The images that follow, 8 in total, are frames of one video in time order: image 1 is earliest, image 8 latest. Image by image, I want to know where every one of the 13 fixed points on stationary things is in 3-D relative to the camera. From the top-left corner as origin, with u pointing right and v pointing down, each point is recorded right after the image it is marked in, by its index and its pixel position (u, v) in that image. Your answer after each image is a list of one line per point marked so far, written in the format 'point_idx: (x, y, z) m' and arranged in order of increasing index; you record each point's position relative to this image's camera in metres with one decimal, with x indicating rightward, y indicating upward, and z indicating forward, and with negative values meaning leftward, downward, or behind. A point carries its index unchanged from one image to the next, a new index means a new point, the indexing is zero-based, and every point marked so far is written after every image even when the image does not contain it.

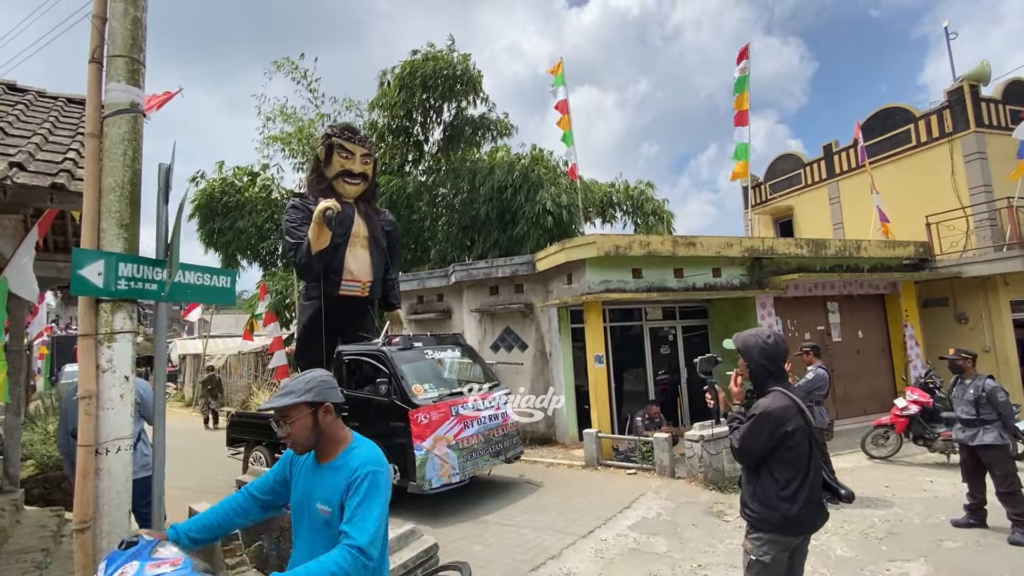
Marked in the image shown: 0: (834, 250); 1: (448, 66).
0: (+5.4, +0.7, +10.0) m
1: (-1.4, +5.2, +13.8) m
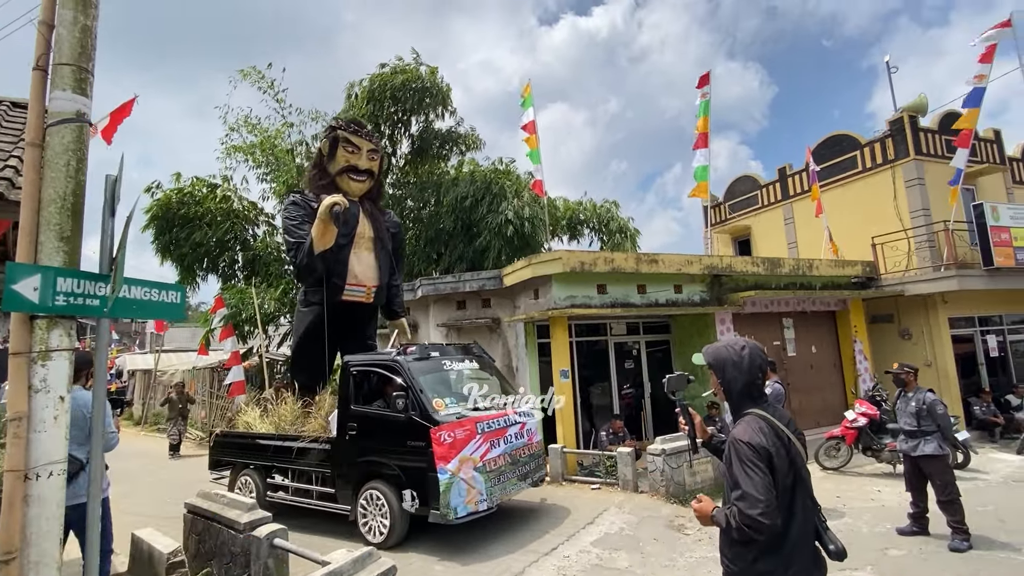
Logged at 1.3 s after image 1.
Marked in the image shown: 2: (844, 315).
0: (+4.9, +0.4, +10.5) m
1: (-2.2, +4.8, +13.9) m
2: (+6.4, -0.5, +11.5) m
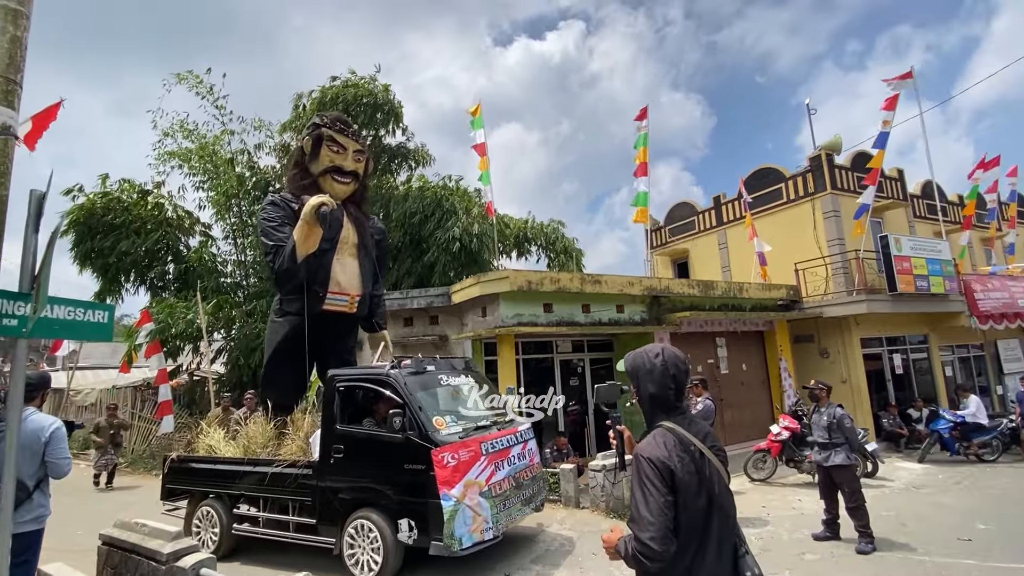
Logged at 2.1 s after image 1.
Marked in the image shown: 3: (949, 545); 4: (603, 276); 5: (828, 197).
0: (+3.9, 0.0, +11.2) m
1: (-3.4, +4.5, +14.1) m
2: (+5.4, -1.0, +12.3) m
3: (+4.1, -2.4, +5.6) m
4: (+1.5, +0.2, +9.6) m
5: (+6.7, +1.9, +12.5) m
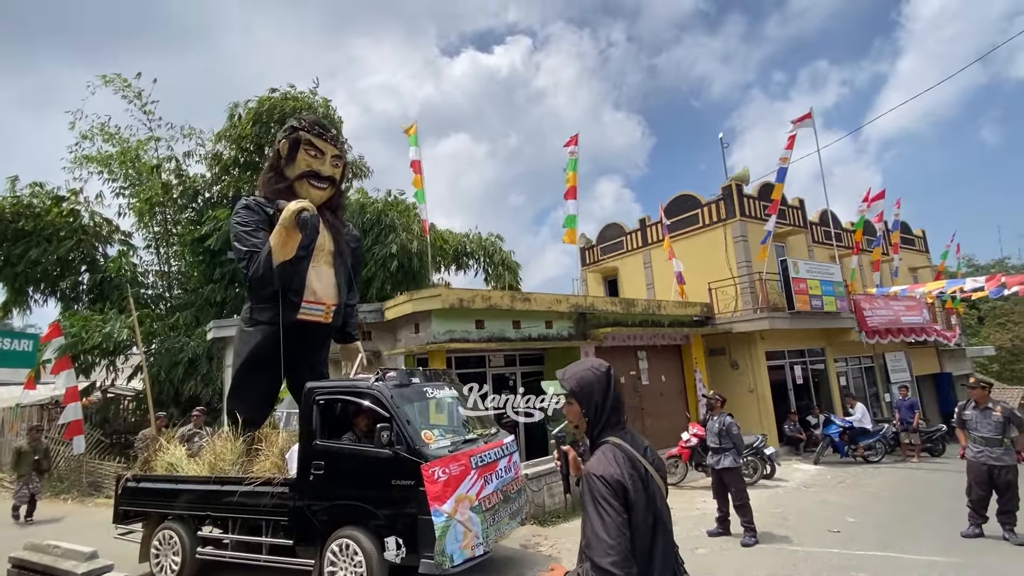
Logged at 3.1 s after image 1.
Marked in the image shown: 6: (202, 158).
0: (+2.6, -0.4, +12.1) m
1: (-4.9, +4.1, +14.3) m
2: (+3.9, -1.4, +13.4) m
3: (+3.4, -2.7, +6.5) m
4: (+0.3, -0.1, +10.3) m
5: (+5.2, +1.5, +13.8) m
6: (-7.9, +3.3, +15.3) m
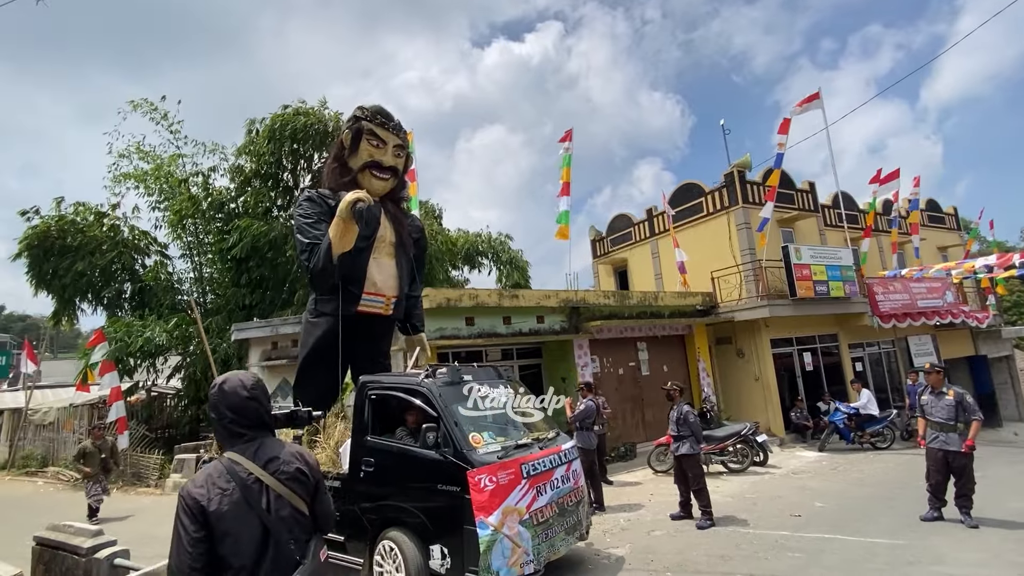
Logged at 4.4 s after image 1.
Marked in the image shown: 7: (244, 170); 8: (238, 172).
0: (+2.6, -0.2, +12.2) m
1: (-4.9, +4.1, +14.9) m
2: (+4.0, -1.1, +13.4) m
3: (+3.0, -2.6, +6.7) m
4: (+0.2, -0.1, +10.6) m
5: (+5.3, +1.8, +13.7) m
6: (-7.8, +3.2, +16.2) m
7: (-7.2, +3.1, +15.9) m
8: (-7.5, +3.1, +16.2) m
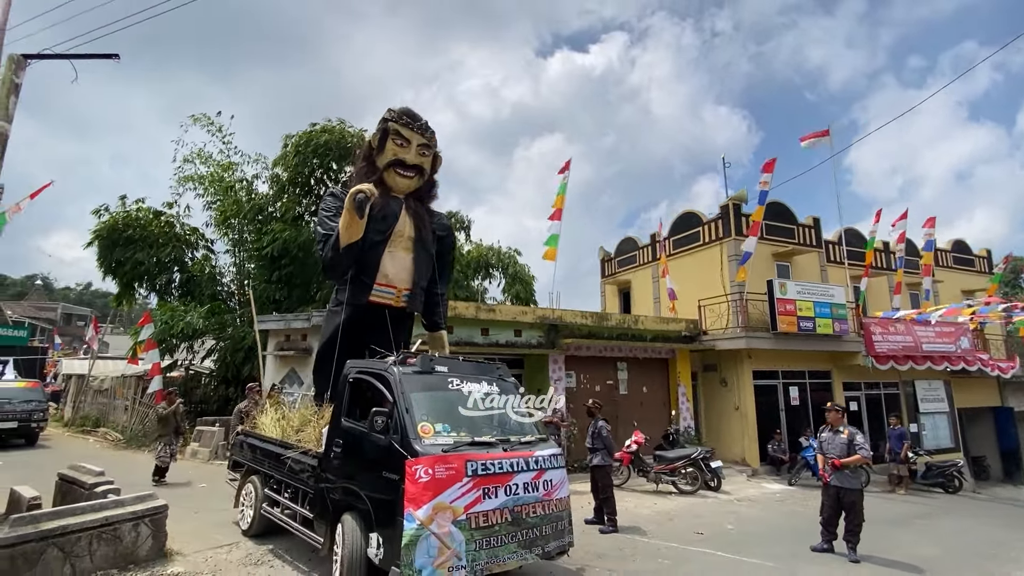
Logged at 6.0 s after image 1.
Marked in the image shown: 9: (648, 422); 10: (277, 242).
0: (+2.3, -0.7, +12.8) m
1: (-4.6, +4.1, +16.2) m
2: (+3.8, -1.8, +13.8) m
3: (+2.1, -3.0, +7.2) m
4: (-0.2, -0.3, +11.4) m
5: (+5.2, +1.1, +14.0) m
6: (-7.5, +3.3, +17.7) m
7: (-6.9, +3.2, +17.3) m
8: (-7.1, +3.3, +17.7) m
9: (+3.0, -3.0, +13.4) m
10: (-6.6, +1.3, +16.5) m
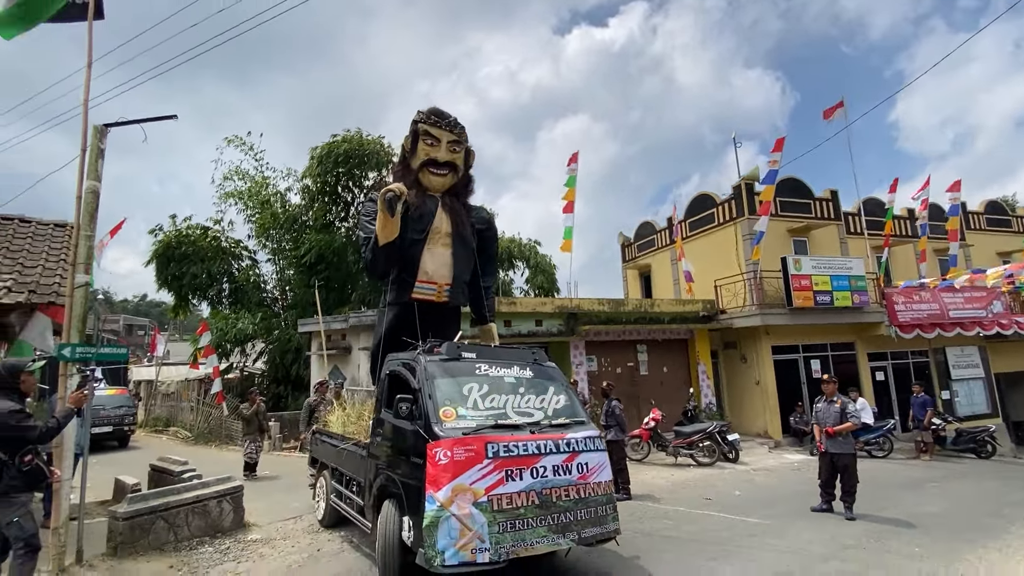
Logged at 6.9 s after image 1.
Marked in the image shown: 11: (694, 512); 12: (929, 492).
0: (+2.7, -0.4, +13.3) m
1: (-4.2, +4.1, +17.0) m
2: (+4.3, -1.3, +14.3) m
3: (+2.3, -2.8, +7.7) m
4: (+0.1, -0.2, +12.0) m
5: (+5.6, +1.6, +14.3) m
6: (-6.9, +3.2, +18.7) m
7: (-6.3, +3.1, +18.3) m
8: (-6.6, +3.1, +18.6) m
9: (+3.7, -2.7, +13.9) m
10: (-6.0, +1.2, +17.5) m
11: (+2.1, -2.7, +7.0) m
12: (+6.4, -3.1, +9.2) m
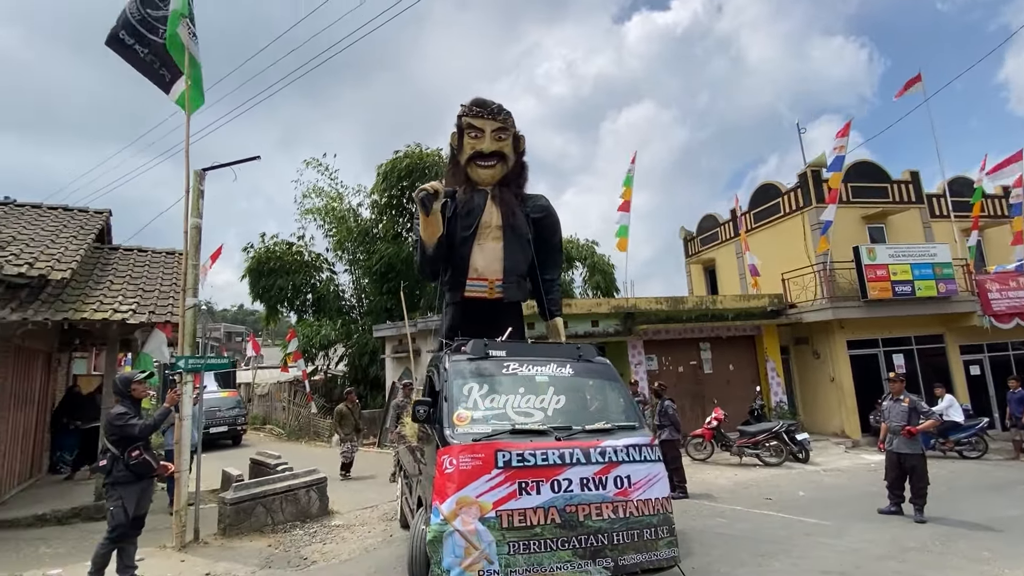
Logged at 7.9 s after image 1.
0: (+4.2, -0.4, +13.3) m
1: (-2.4, +3.9, +17.8) m
2: (+5.9, -1.2, +14.0) m
3: (+3.2, -2.8, +7.8) m
4: (+1.4, -0.2, +12.3) m
5: (+7.1, +1.7, +13.9) m
6: (-4.9, +3.0, +19.8) m
7: (-4.3, +2.9, +19.3) m
8: (-4.5, +2.9, +19.7) m
9: (+5.2, -2.6, +13.8) m
10: (-4.0, +1.0, +18.5) m
11: (+2.9, -2.7, +7.2) m
12: (+7.4, -3.0, +8.8) m
